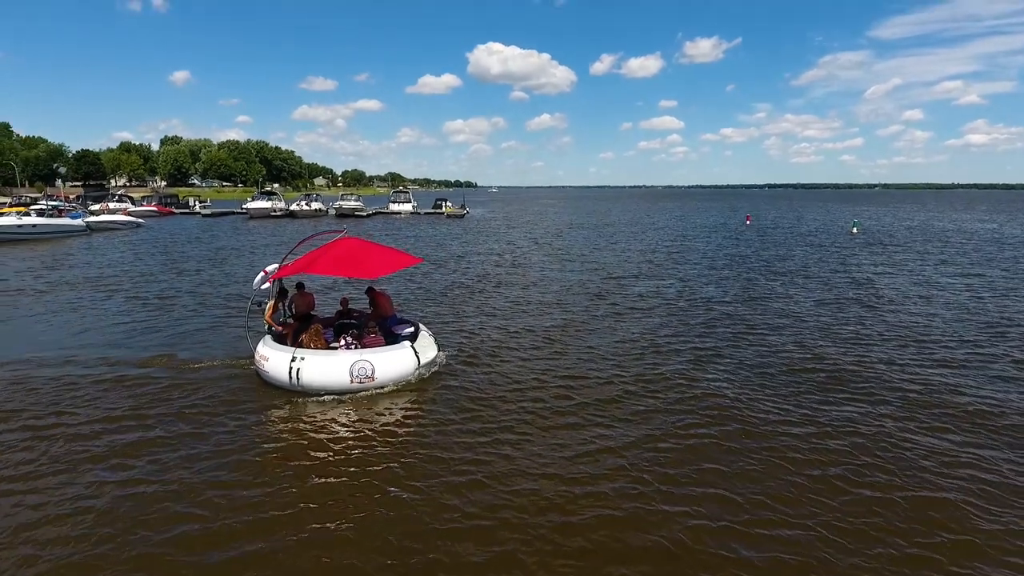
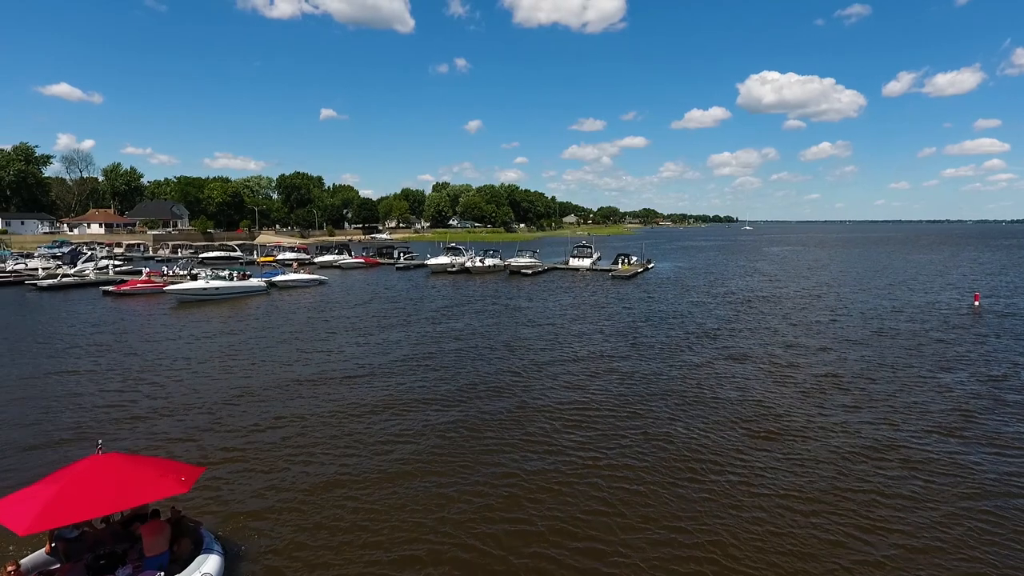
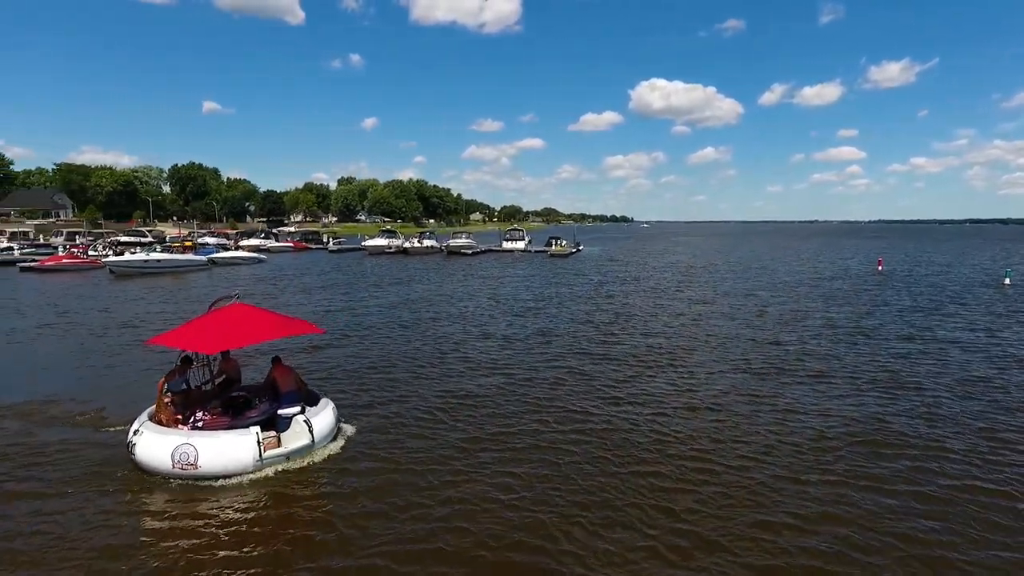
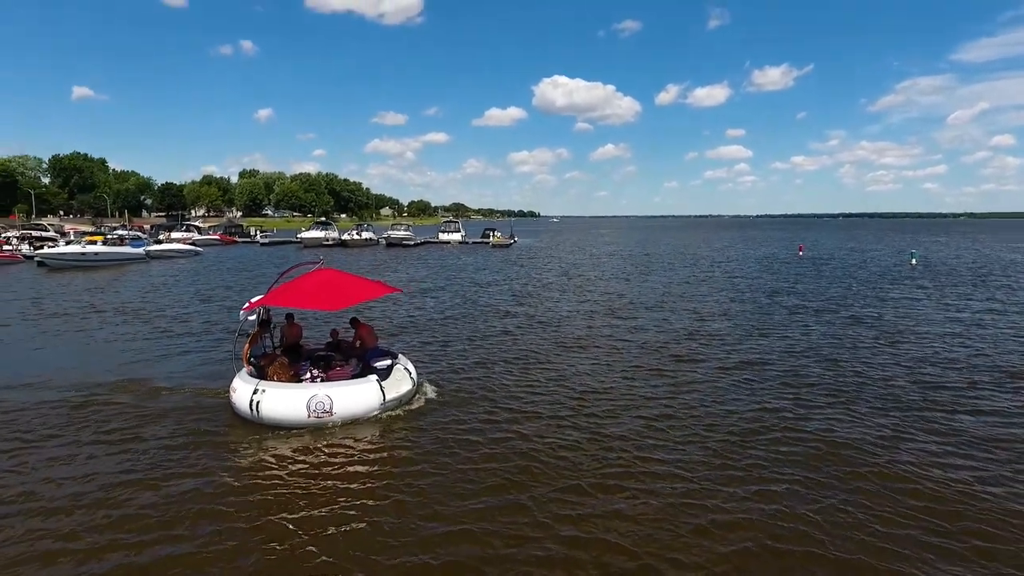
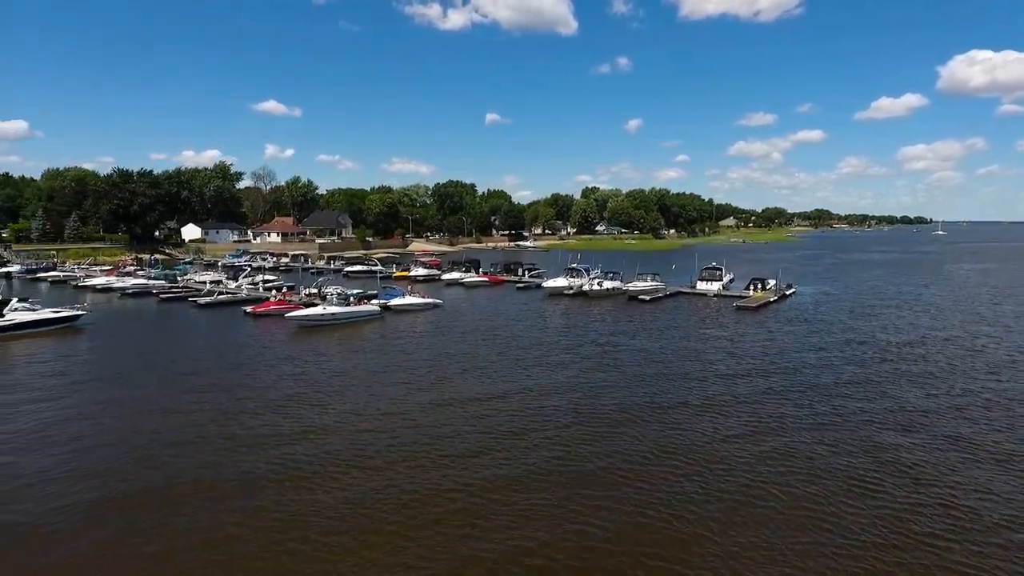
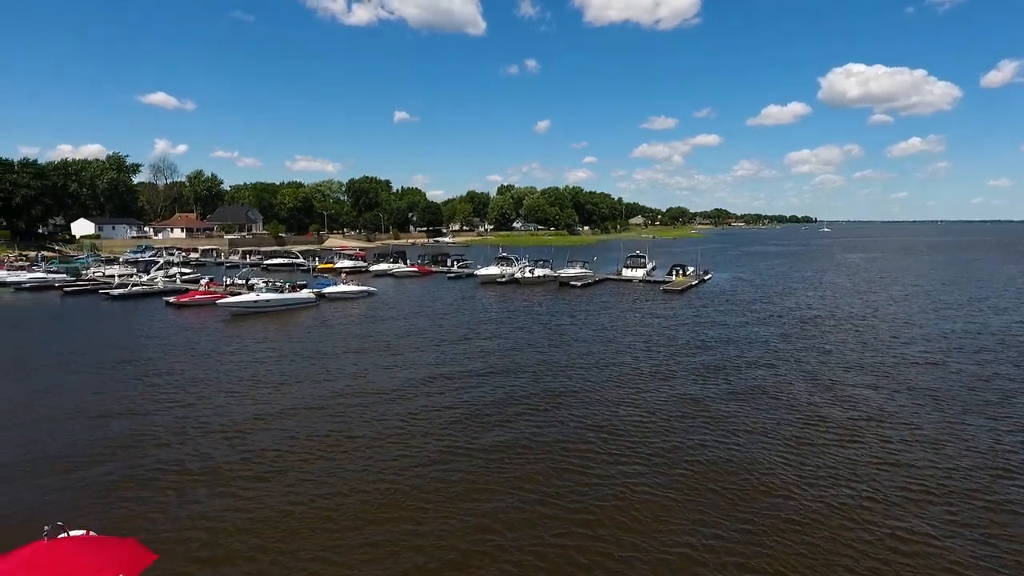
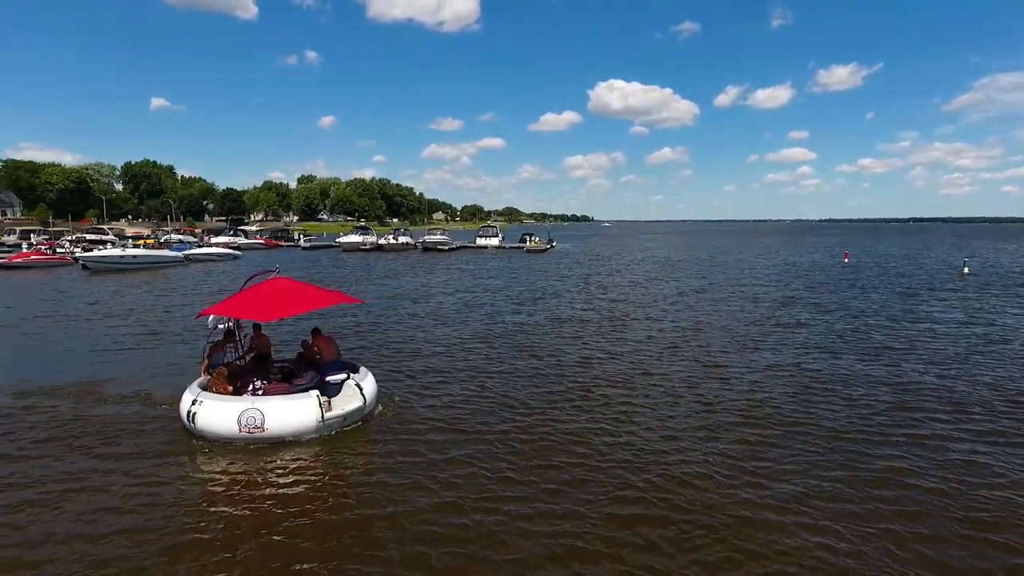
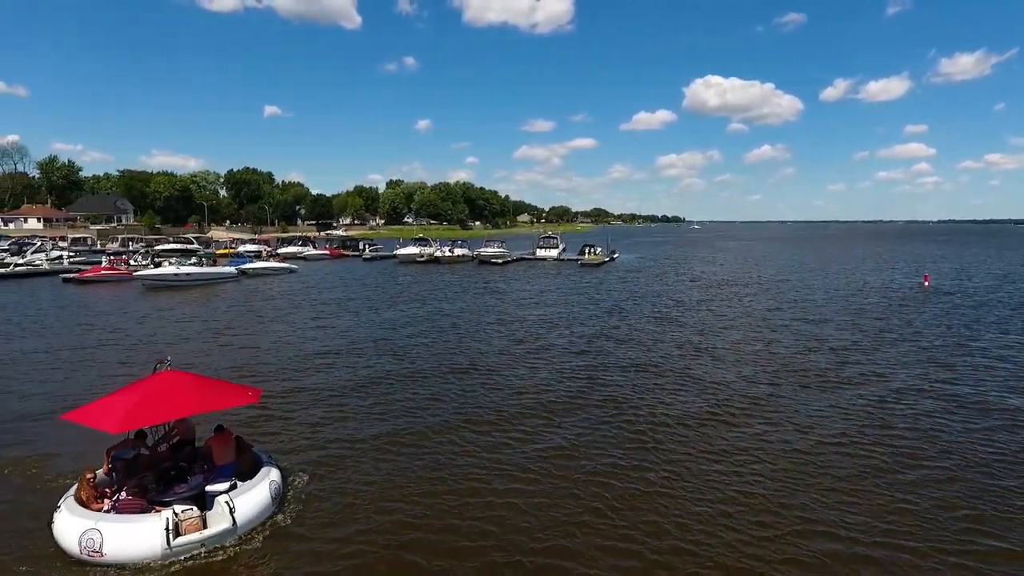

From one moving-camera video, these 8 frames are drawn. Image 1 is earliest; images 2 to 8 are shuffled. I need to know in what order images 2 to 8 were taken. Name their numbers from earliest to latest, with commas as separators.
4, 7, 3, 8, 2, 6, 5
